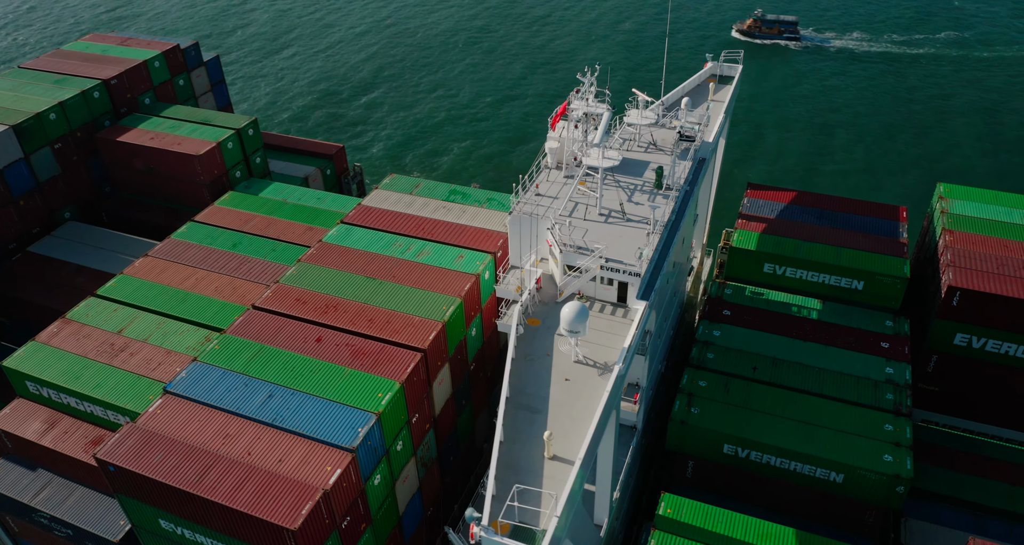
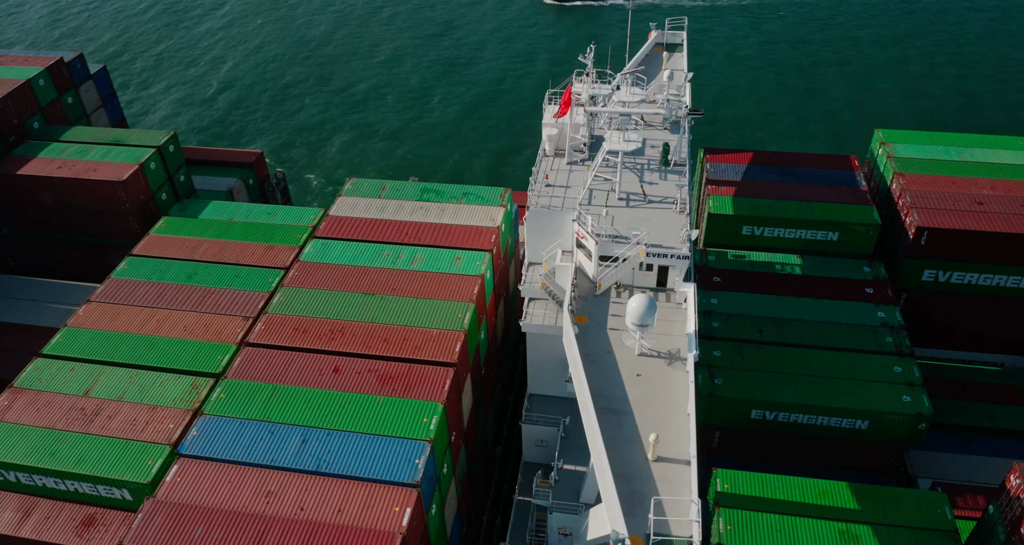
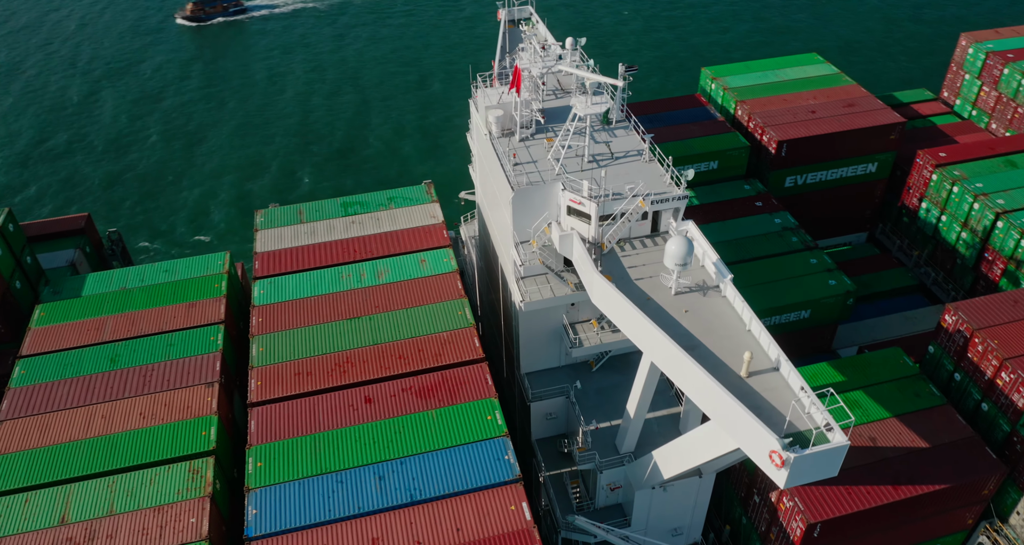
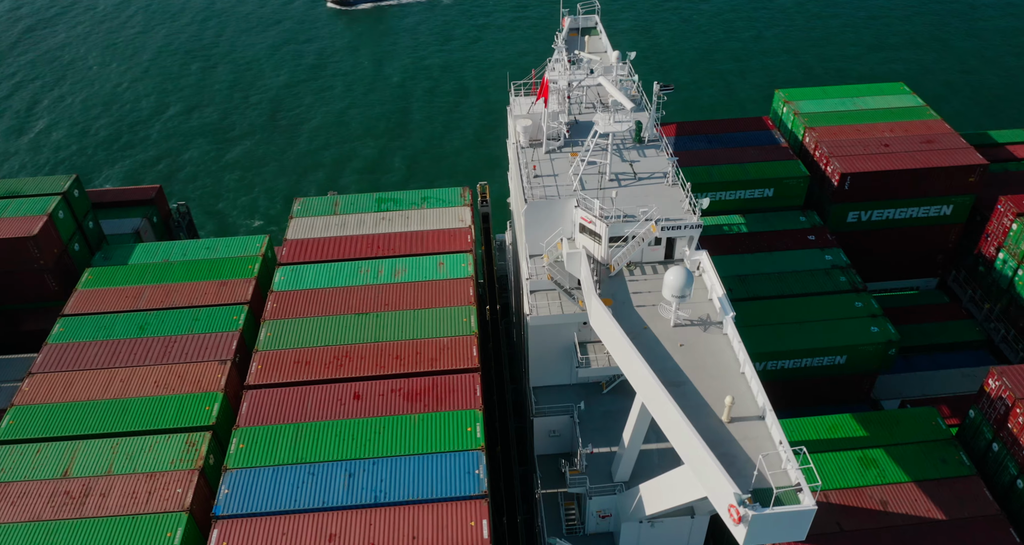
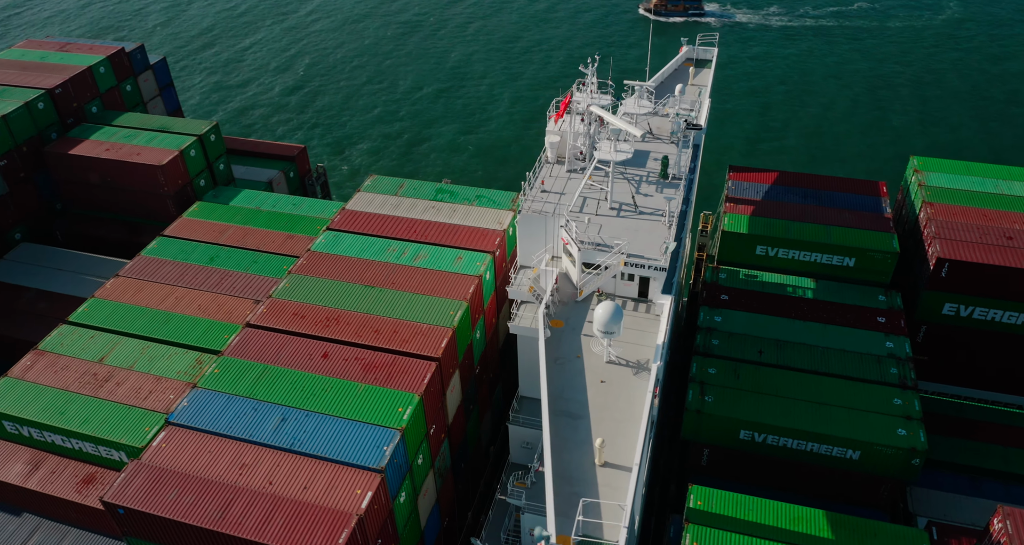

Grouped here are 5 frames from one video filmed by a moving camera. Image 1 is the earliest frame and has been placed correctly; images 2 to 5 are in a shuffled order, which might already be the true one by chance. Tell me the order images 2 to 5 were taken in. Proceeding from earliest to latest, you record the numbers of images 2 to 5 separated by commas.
5, 2, 4, 3
